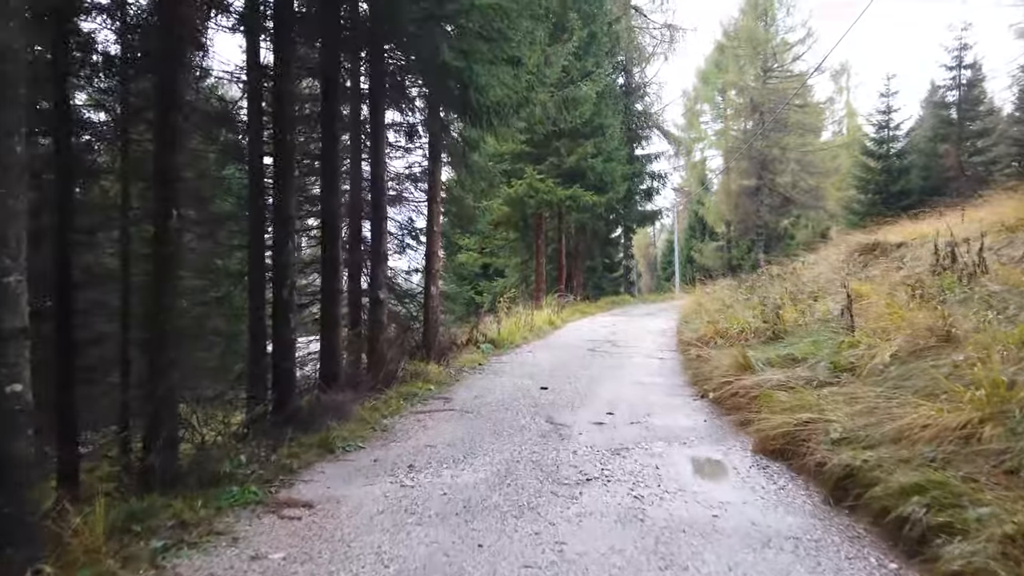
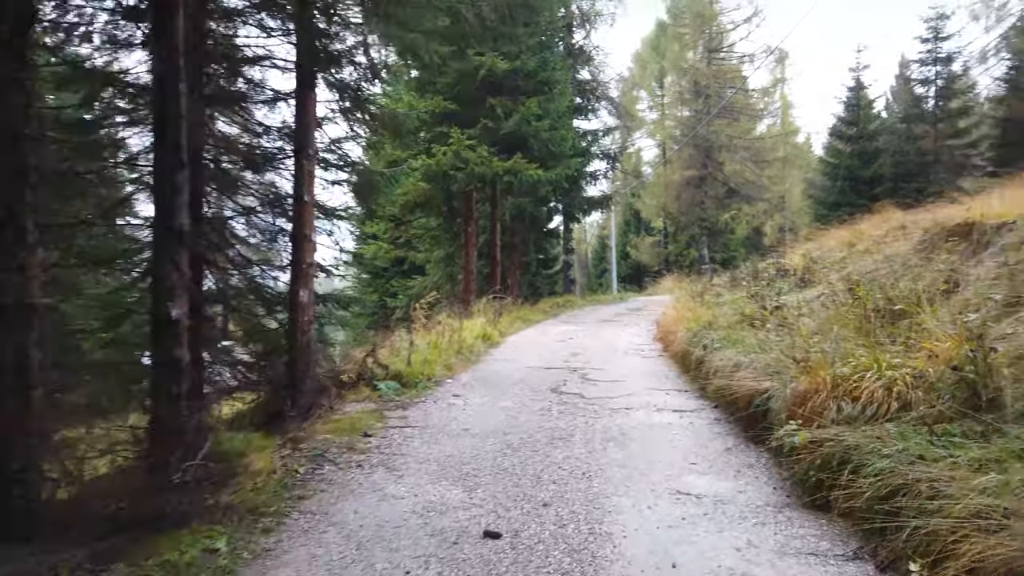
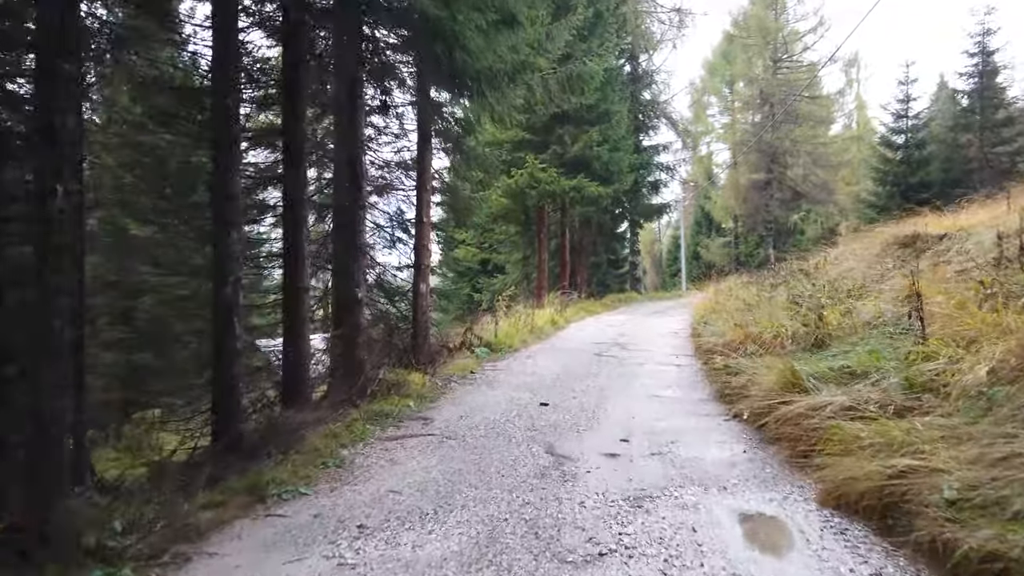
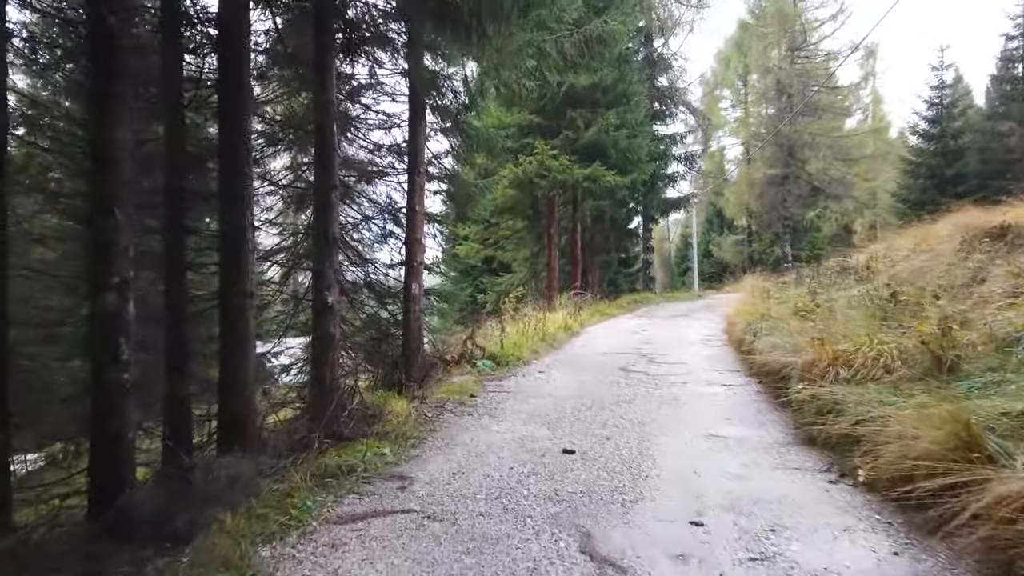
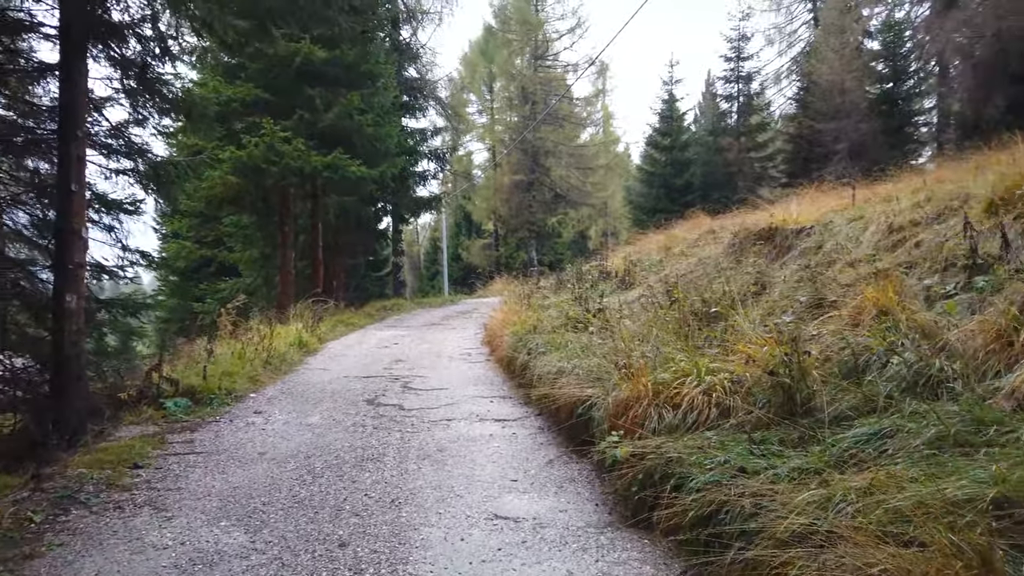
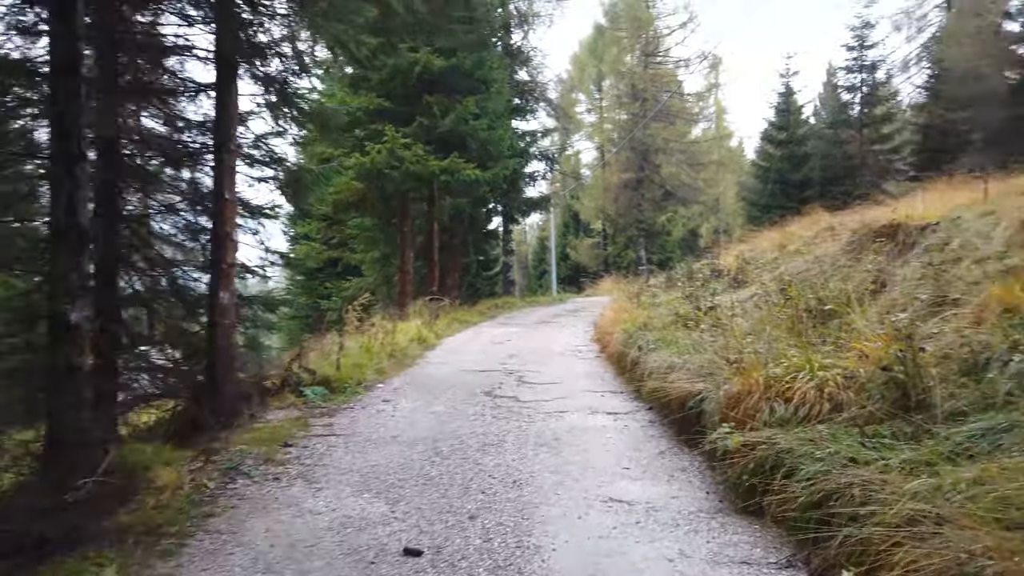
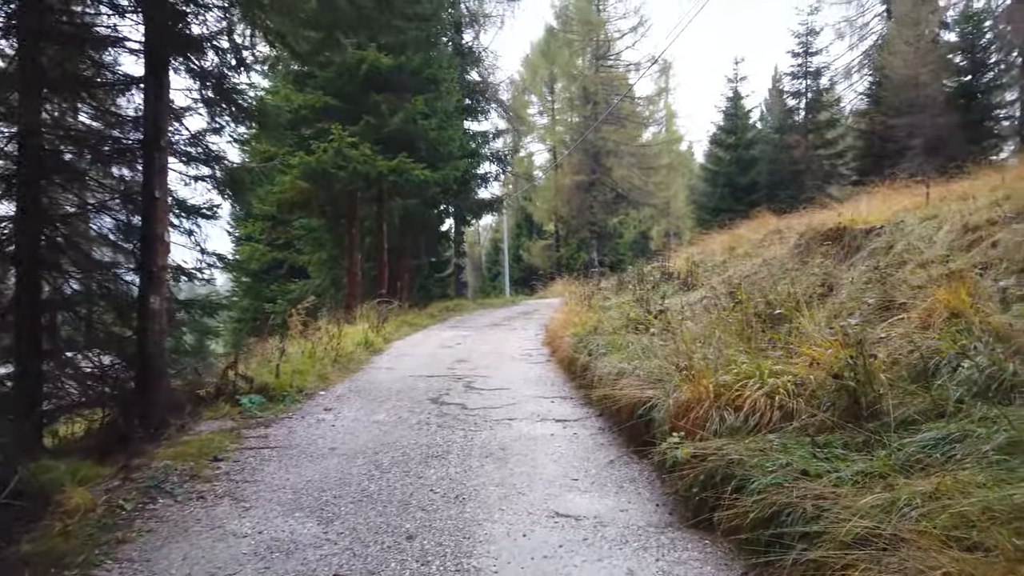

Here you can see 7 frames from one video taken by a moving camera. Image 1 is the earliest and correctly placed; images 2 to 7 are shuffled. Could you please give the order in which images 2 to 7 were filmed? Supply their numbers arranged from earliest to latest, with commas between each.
3, 4, 2, 6, 7, 5
